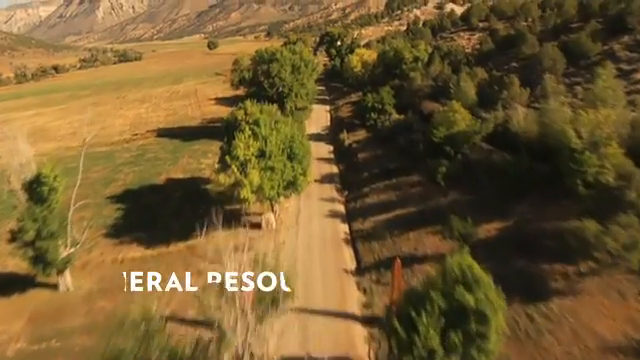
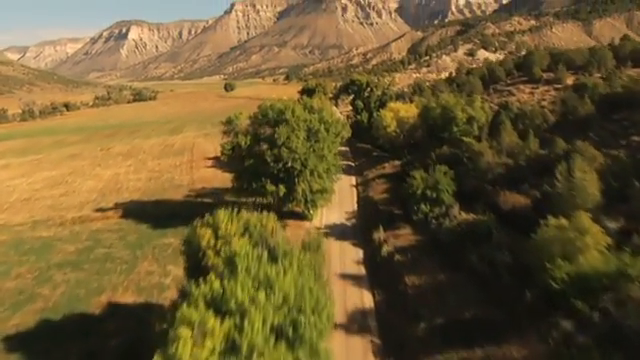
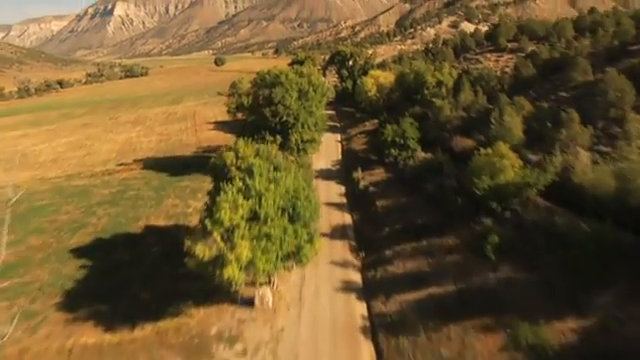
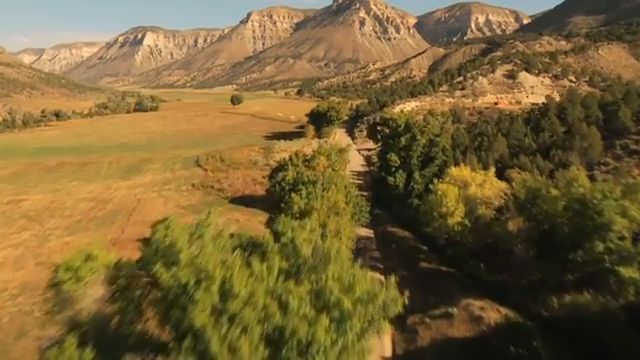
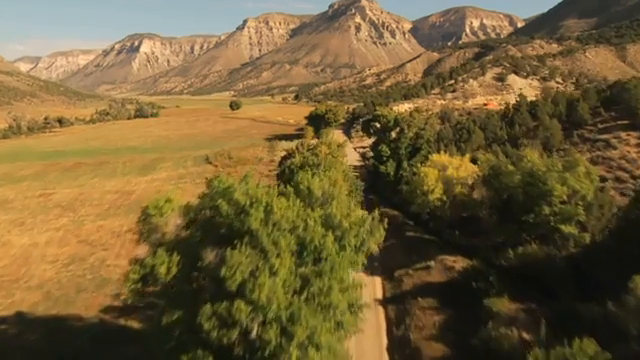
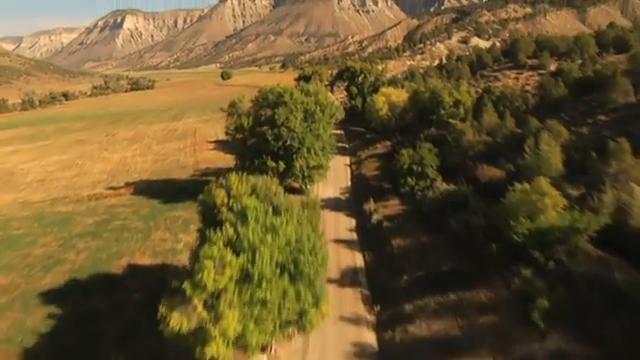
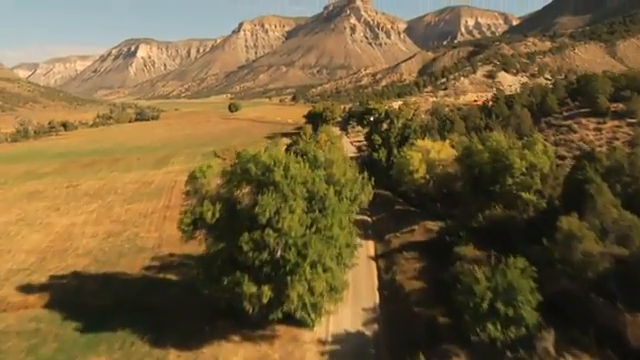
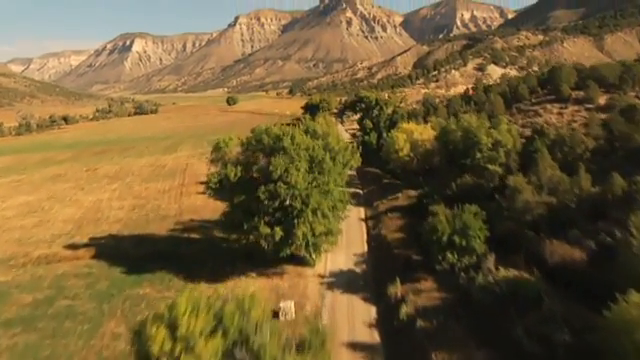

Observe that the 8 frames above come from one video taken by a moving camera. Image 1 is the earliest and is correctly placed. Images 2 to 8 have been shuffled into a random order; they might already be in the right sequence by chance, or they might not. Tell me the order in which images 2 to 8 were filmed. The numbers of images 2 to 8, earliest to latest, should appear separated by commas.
3, 6, 2, 8, 7, 5, 4
